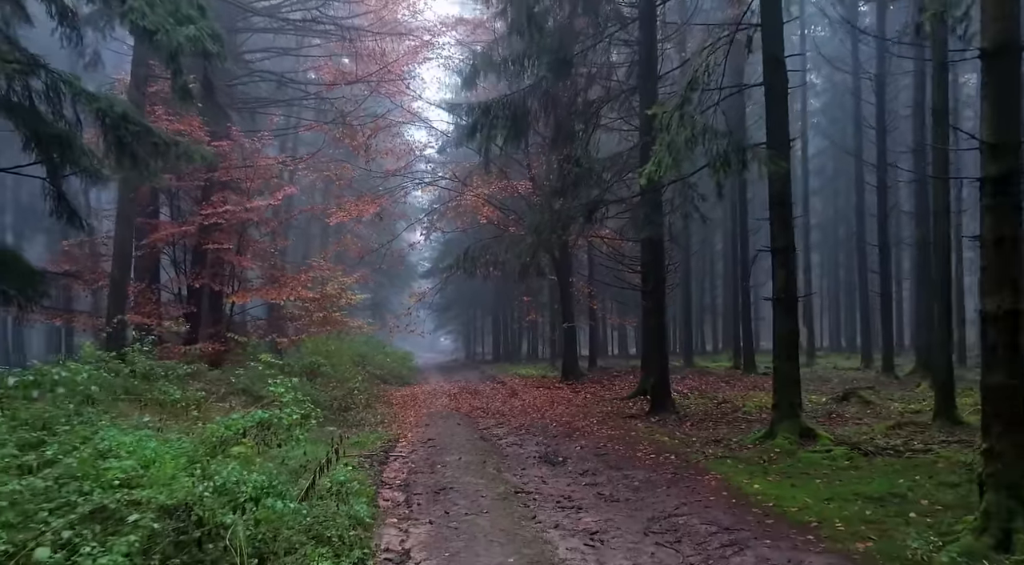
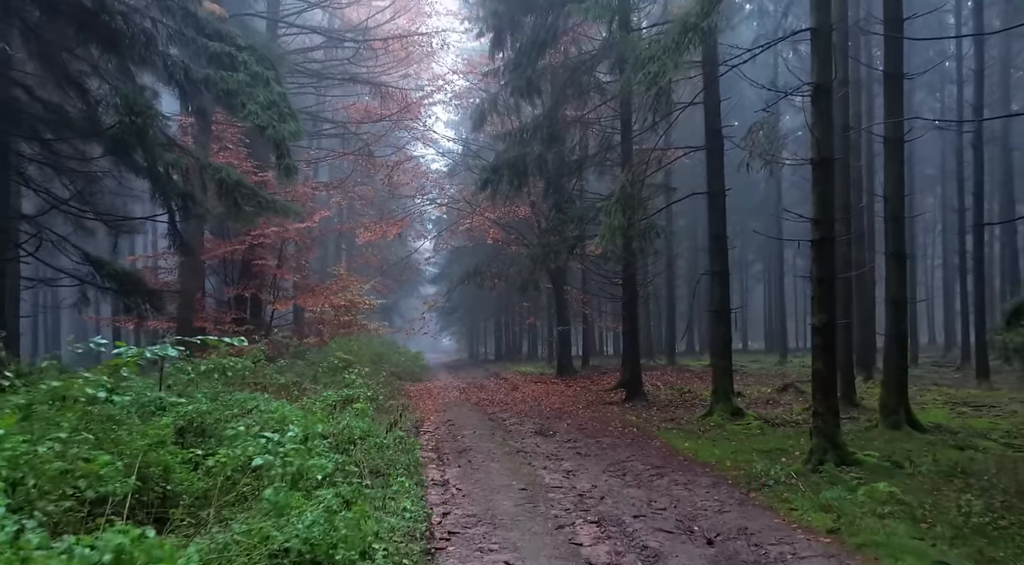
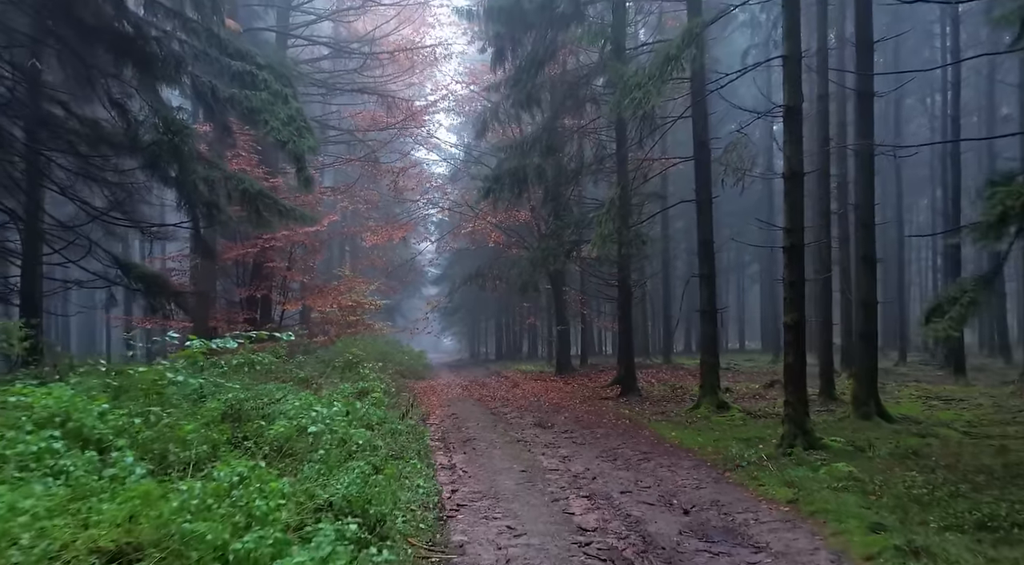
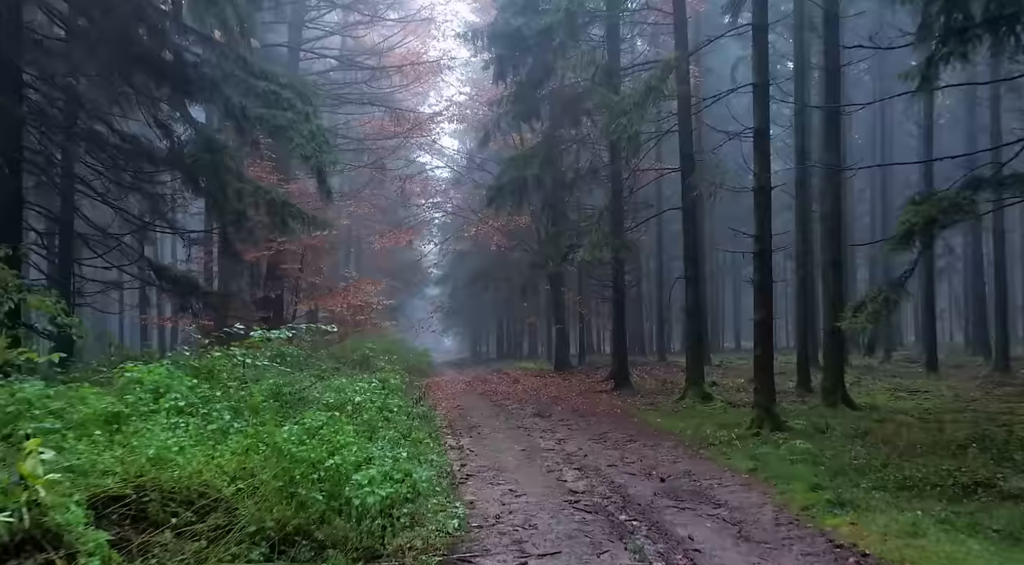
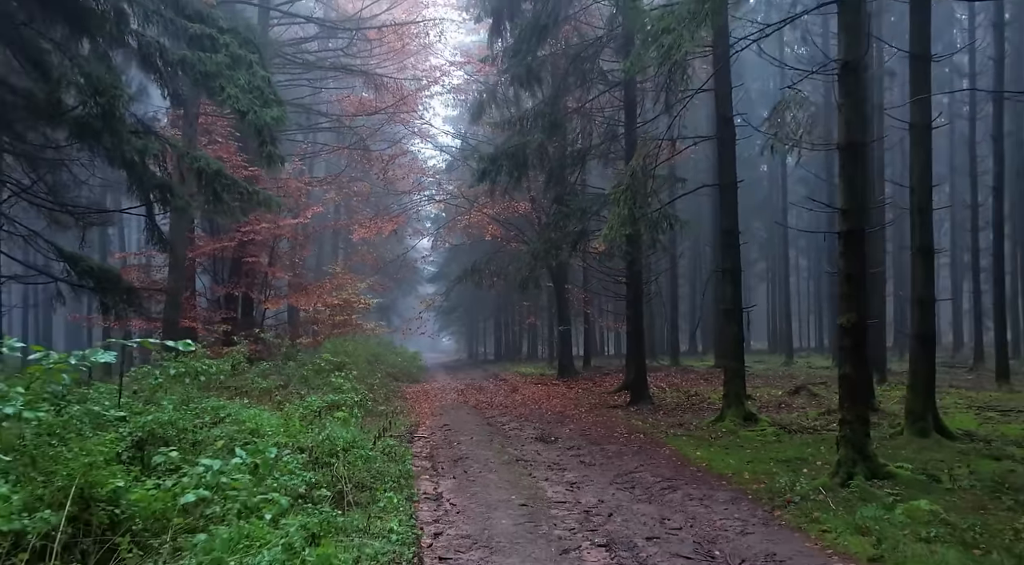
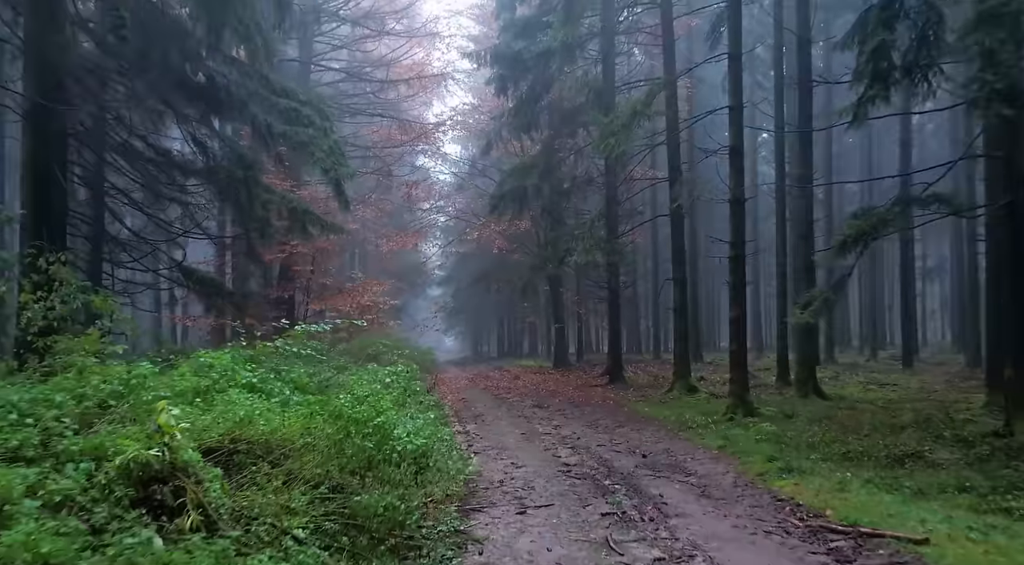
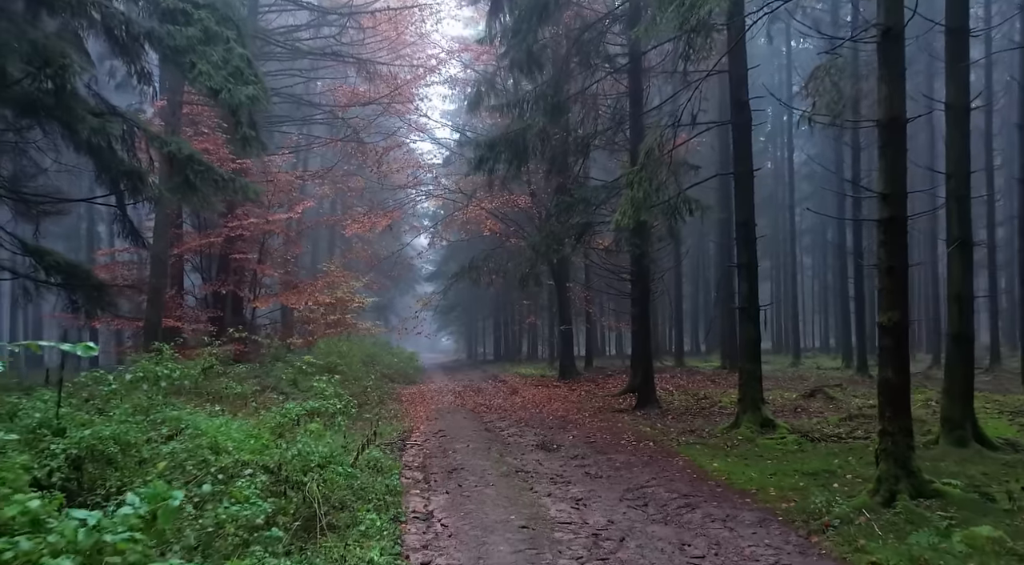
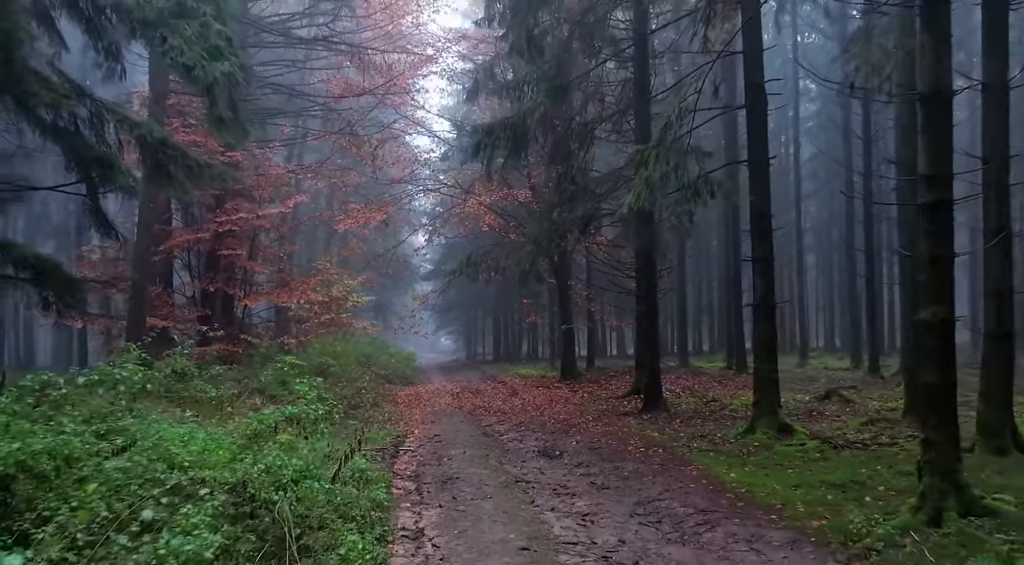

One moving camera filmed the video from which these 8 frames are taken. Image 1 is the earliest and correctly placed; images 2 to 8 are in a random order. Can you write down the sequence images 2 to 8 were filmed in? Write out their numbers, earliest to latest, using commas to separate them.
8, 7, 5, 2, 3, 4, 6
